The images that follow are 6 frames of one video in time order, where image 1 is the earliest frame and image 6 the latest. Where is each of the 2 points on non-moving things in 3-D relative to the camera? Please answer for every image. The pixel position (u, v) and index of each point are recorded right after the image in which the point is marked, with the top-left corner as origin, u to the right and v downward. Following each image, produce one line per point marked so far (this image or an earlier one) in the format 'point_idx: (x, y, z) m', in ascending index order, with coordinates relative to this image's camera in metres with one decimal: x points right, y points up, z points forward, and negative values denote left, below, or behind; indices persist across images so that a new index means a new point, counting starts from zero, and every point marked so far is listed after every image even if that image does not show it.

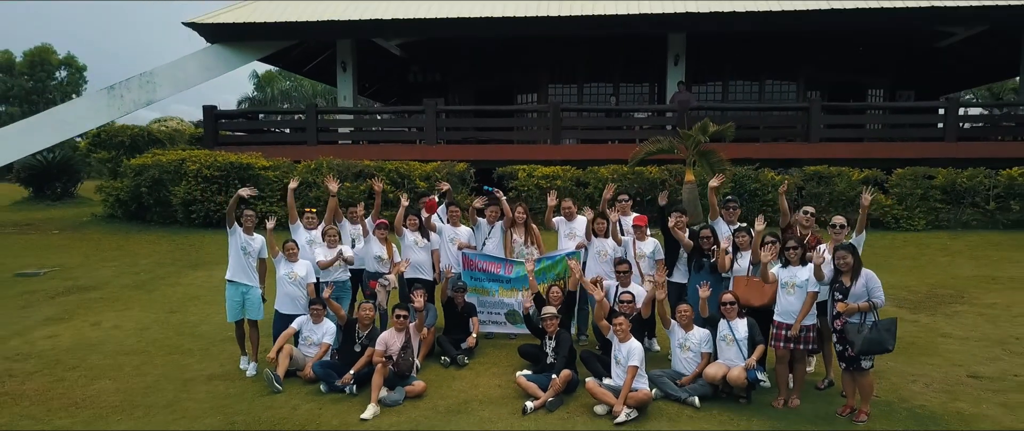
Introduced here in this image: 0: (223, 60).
0: (-4.1, +2.2, +11.9) m
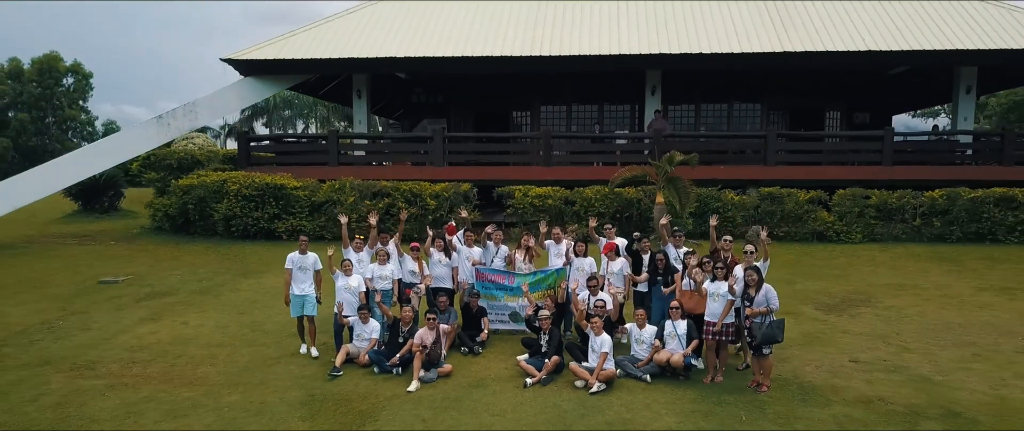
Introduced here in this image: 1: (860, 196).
0: (-4.1, +2.0, +13.5) m
1: (+4.9, +0.3, +11.5) m
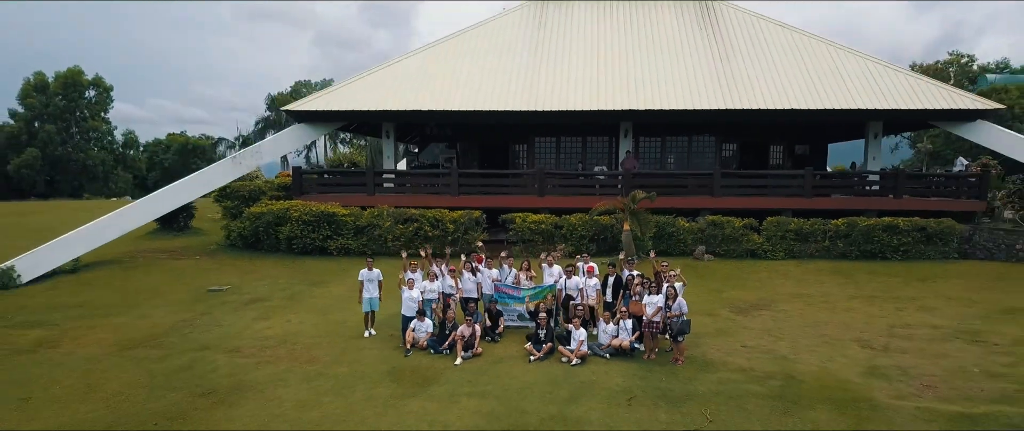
0: (-4.1, +1.6, +16.7) m
1: (+4.9, -0.1, +14.8) m
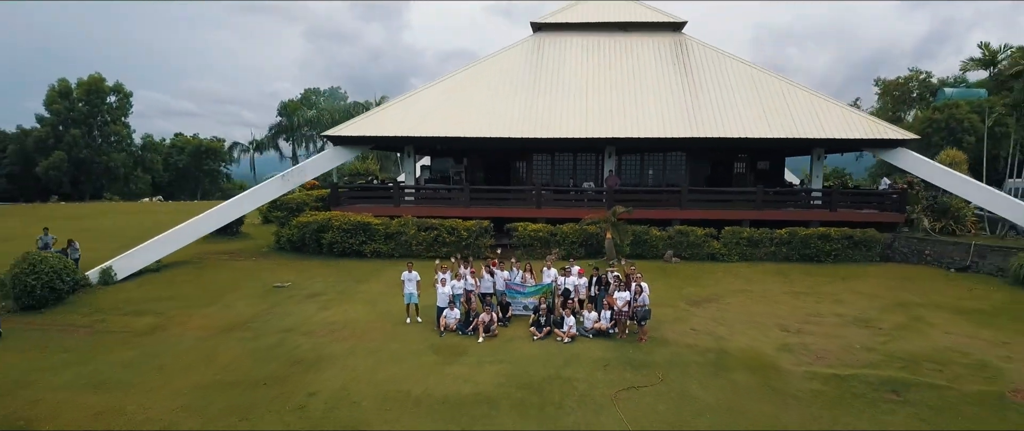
0: (-4.1, +1.5, +19.9) m
1: (+5.0, -0.4, +18.1) m
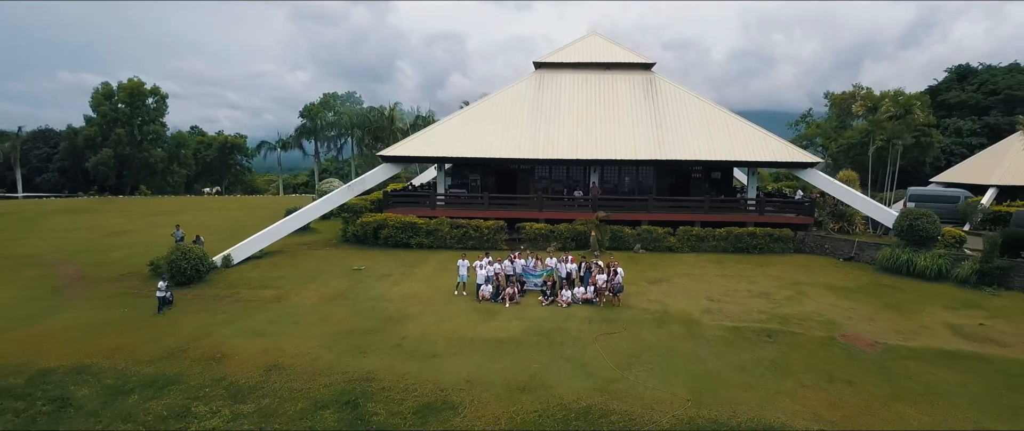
0: (-3.8, +1.5, +26.0) m
1: (+5.3, -0.5, +24.3) m
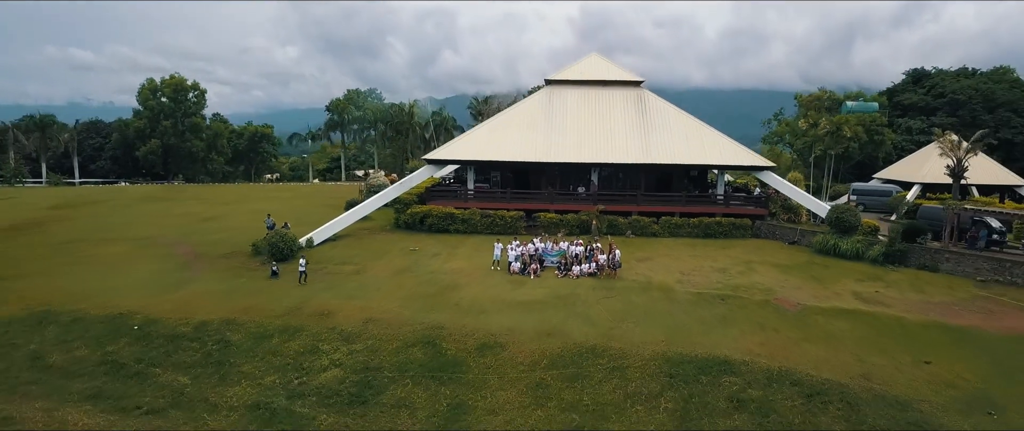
0: (-3.1, +1.8, +32.3) m
1: (+5.9, -0.2, +30.9) m
